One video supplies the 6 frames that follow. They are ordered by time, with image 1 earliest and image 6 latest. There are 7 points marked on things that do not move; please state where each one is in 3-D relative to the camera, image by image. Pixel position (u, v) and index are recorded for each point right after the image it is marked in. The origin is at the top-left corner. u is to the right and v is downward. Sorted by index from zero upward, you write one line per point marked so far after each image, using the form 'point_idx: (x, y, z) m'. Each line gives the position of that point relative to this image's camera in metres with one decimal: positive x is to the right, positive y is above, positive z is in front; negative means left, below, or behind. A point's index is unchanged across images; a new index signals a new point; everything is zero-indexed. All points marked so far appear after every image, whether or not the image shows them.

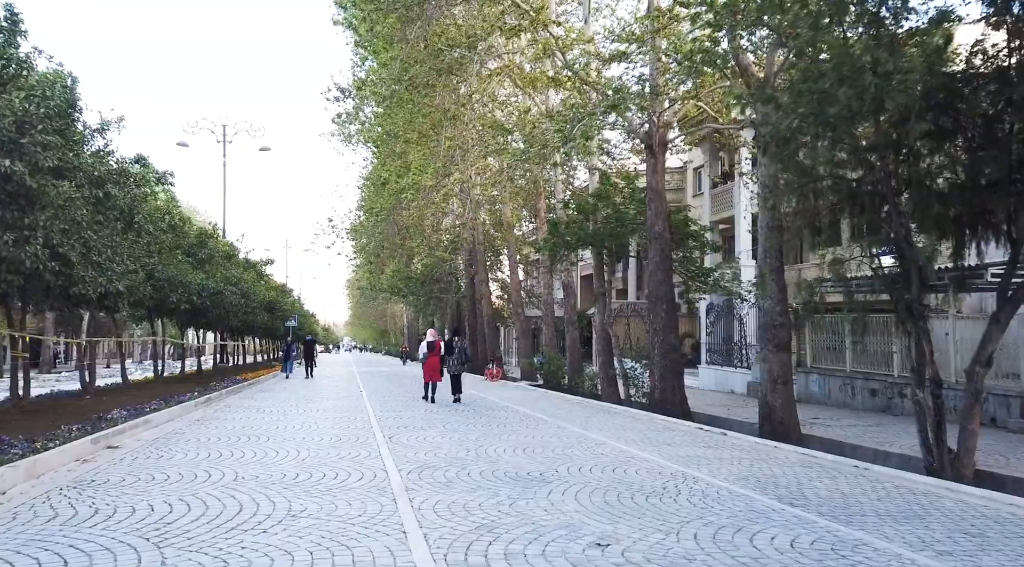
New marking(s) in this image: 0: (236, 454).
0: (-3.5, -2.2, +10.8) m
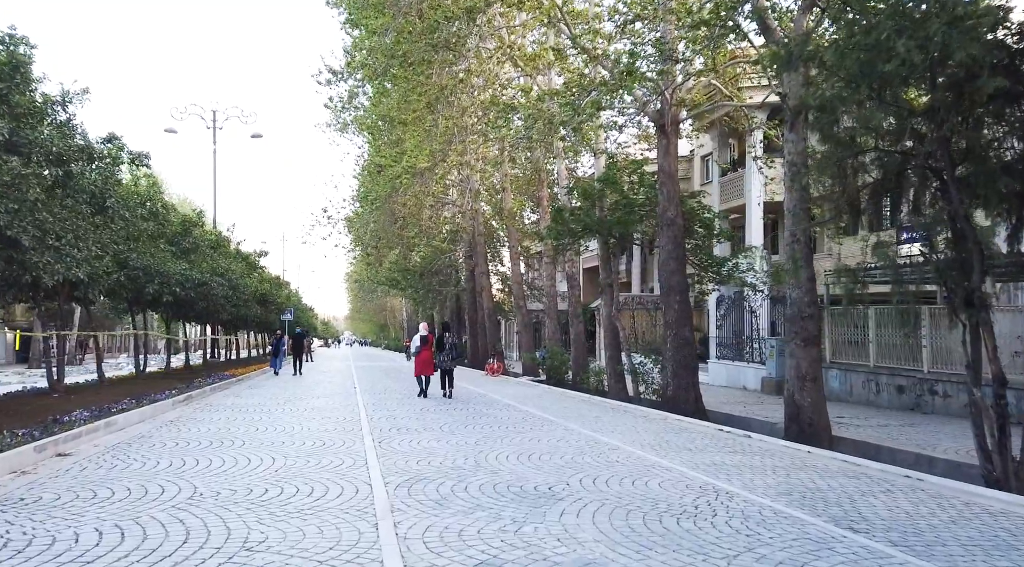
0: (-3.5, -2.0, +9.5) m
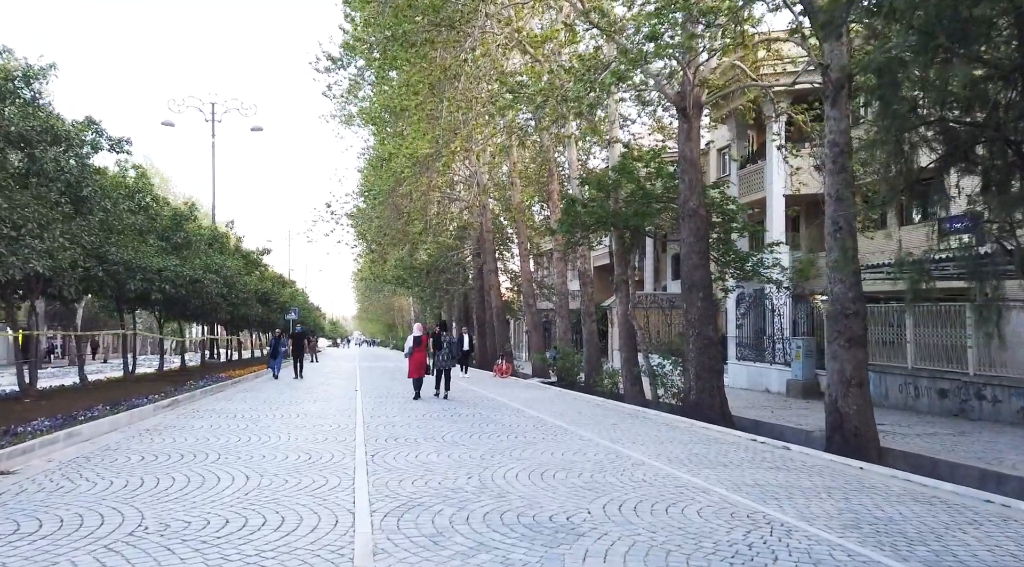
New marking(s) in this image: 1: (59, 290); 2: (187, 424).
0: (-3.4, -2.0, +8.2) m
1: (-8.6, -0.1, +16.1) m
2: (-5.6, -2.4, +14.5) m
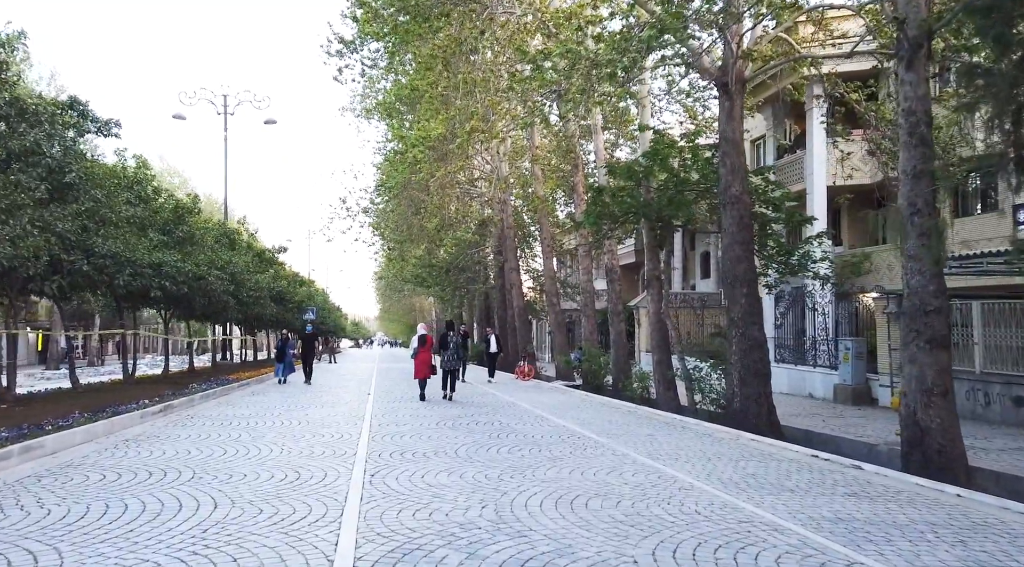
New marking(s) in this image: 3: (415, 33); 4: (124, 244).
0: (-3.2, -1.8, +6.7) m
1: (-8.2, 0.0, +14.7) m
2: (-5.2, -2.3, +13.0) m
3: (-2.1, +5.6, +18.9) m
4: (-8.1, +0.8, +17.8) m
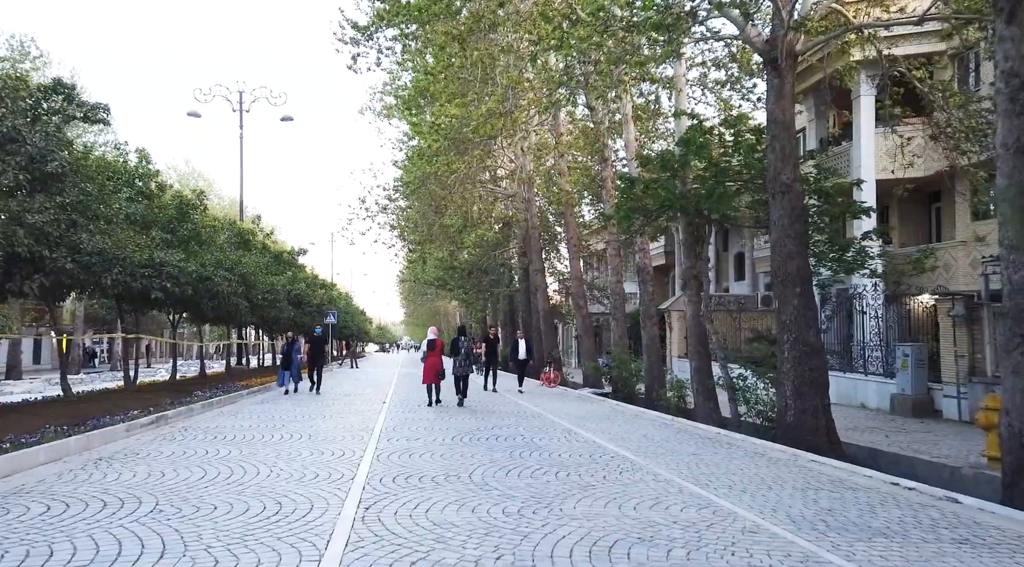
0: (-3.1, -1.8, +5.3) m
1: (-7.8, 0.0, +13.5) m
2: (-4.9, -2.3, +11.7) m
3: (-1.6, +5.5, +17.5) m
4: (-7.6, +0.8, +16.5) m
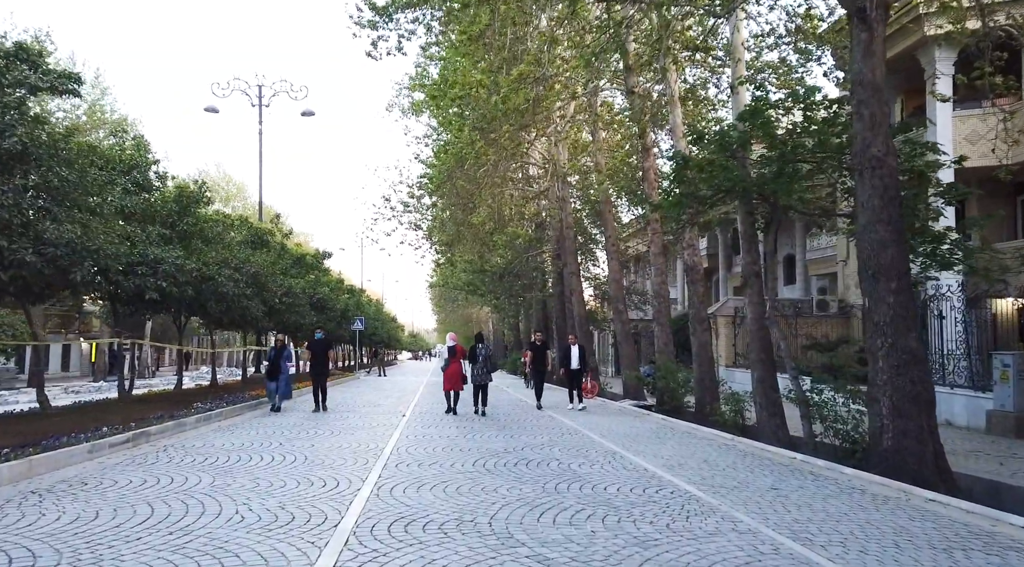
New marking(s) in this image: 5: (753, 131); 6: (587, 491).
0: (-2.9, -1.6, +3.2) m
1: (-7.3, 0.0, +11.6) m
2: (-4.5, -2.2, +9.7) m
3: (-1.0, +5.6, +15.4) m
4: (-7.0, +0.8, +14.6) m
5: (+4.1, +2.6, +14.4) m
6: (+0.8, -2.1, +8.7) m
